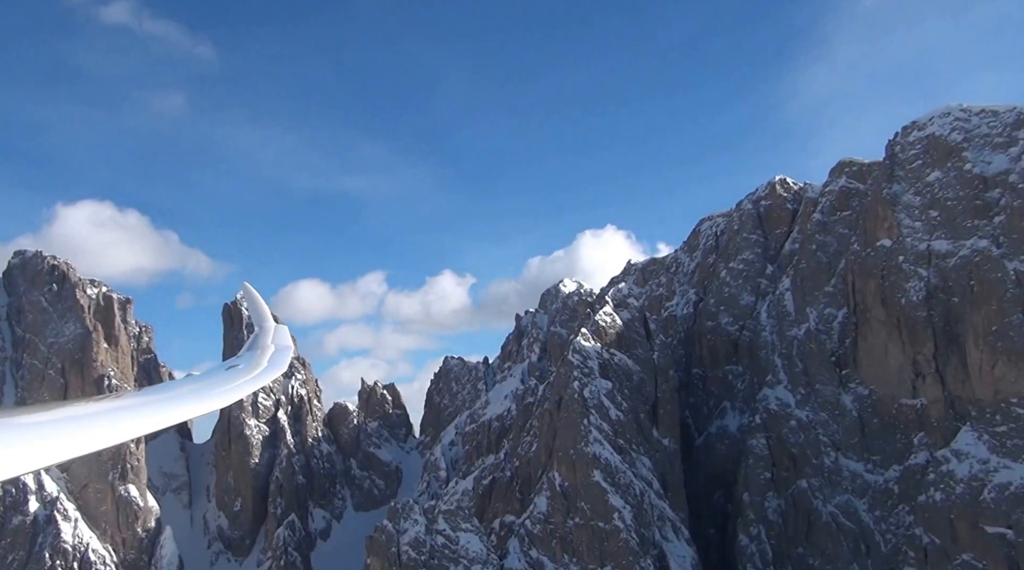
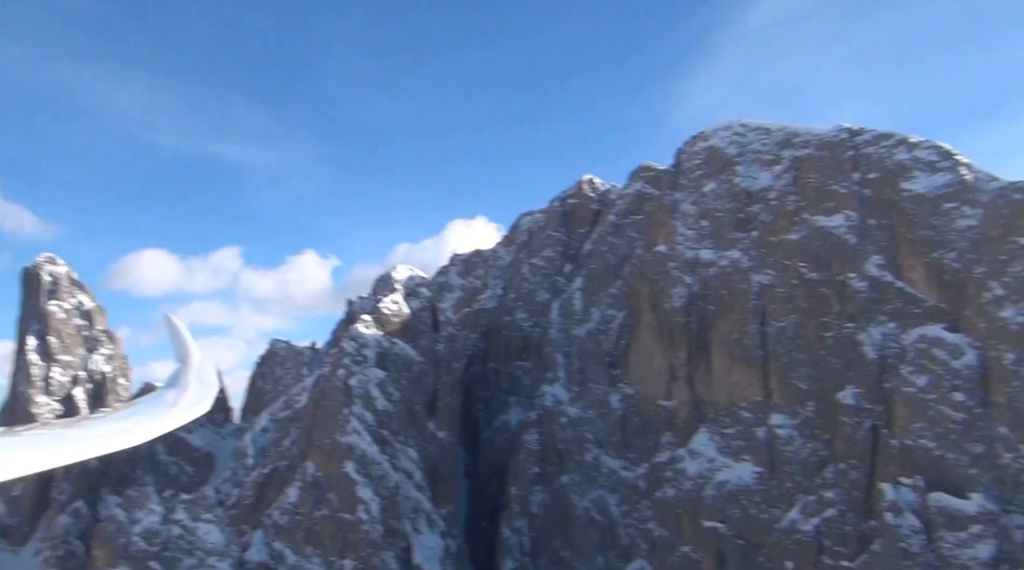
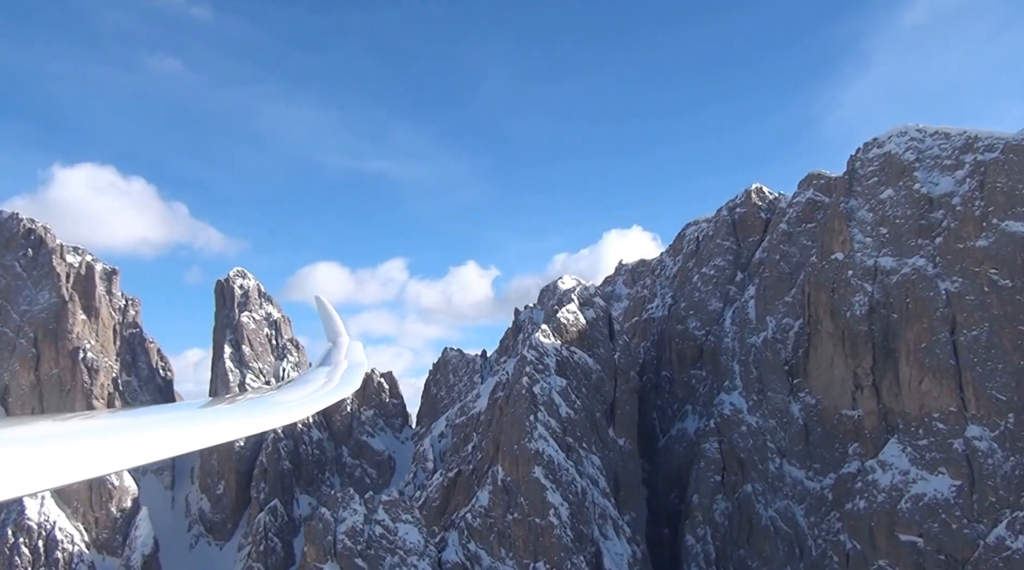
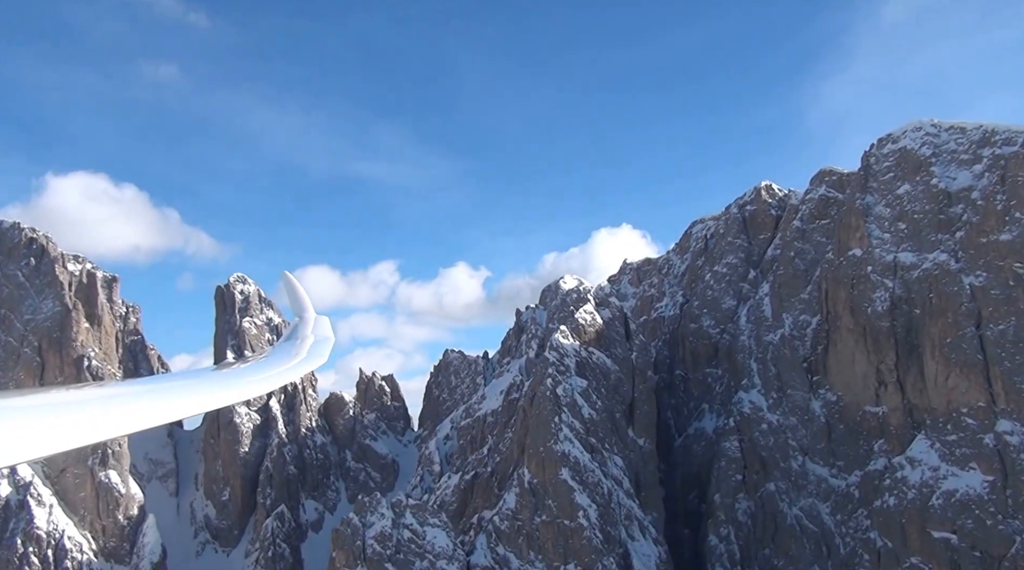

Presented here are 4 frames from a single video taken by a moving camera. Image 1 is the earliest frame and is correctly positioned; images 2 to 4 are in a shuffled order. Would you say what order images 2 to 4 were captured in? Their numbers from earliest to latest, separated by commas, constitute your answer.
4, 3, 2
